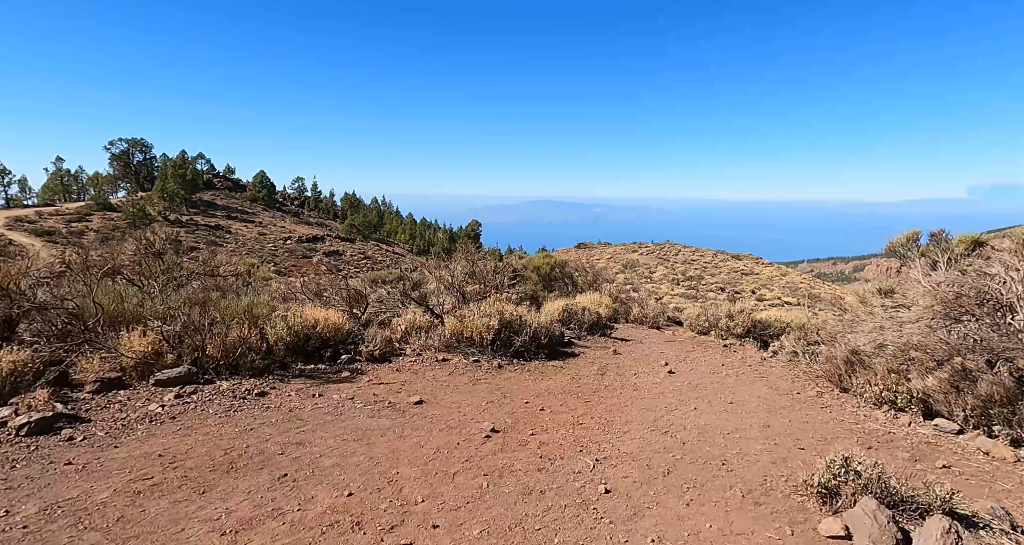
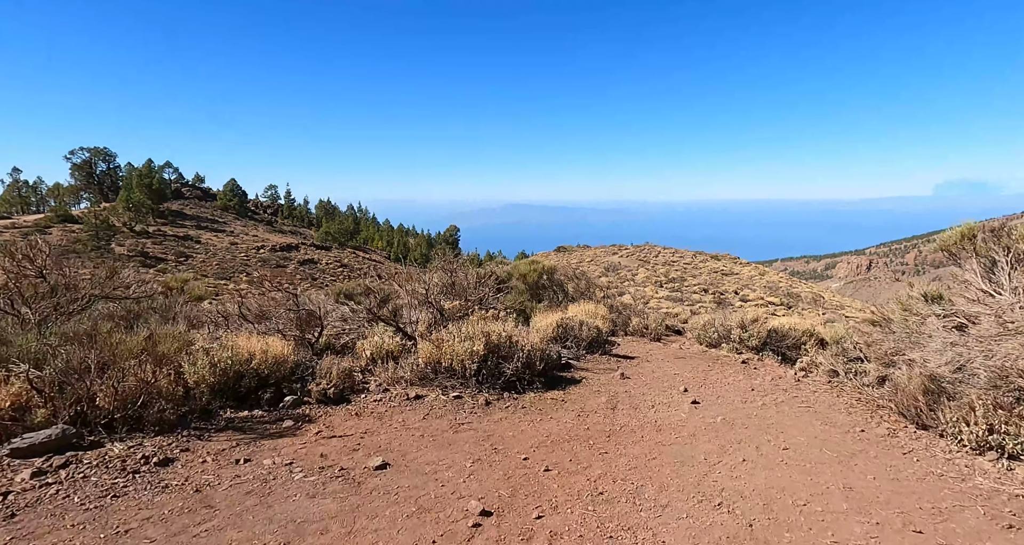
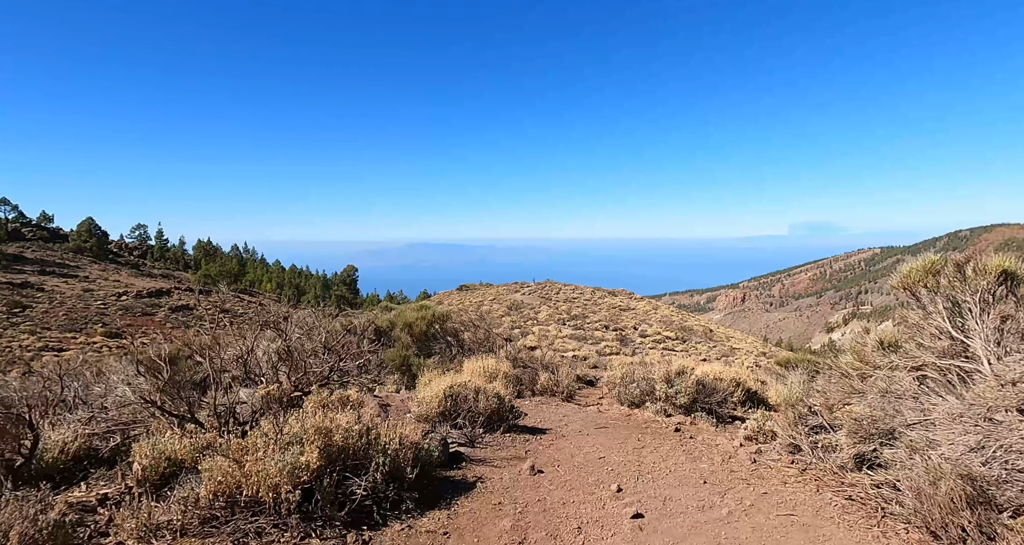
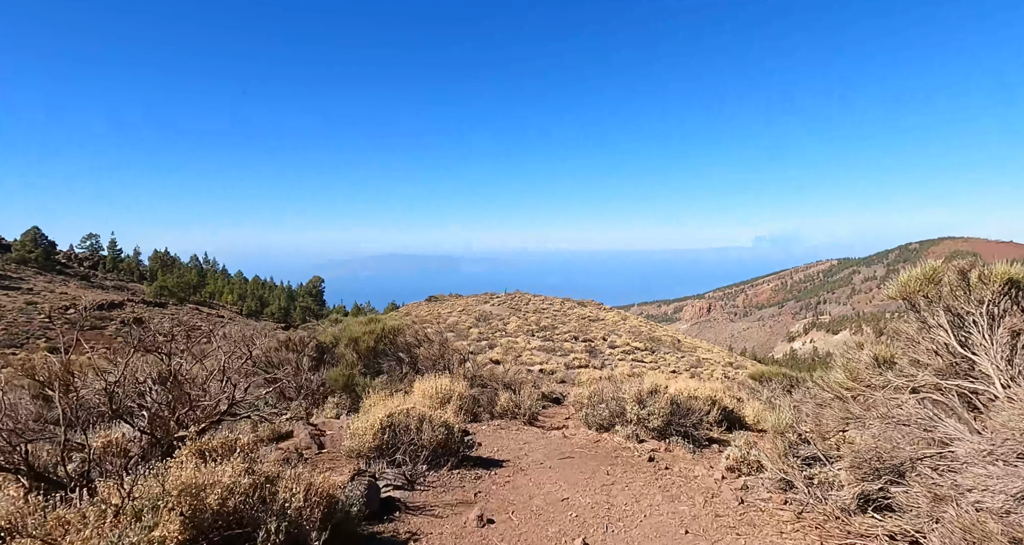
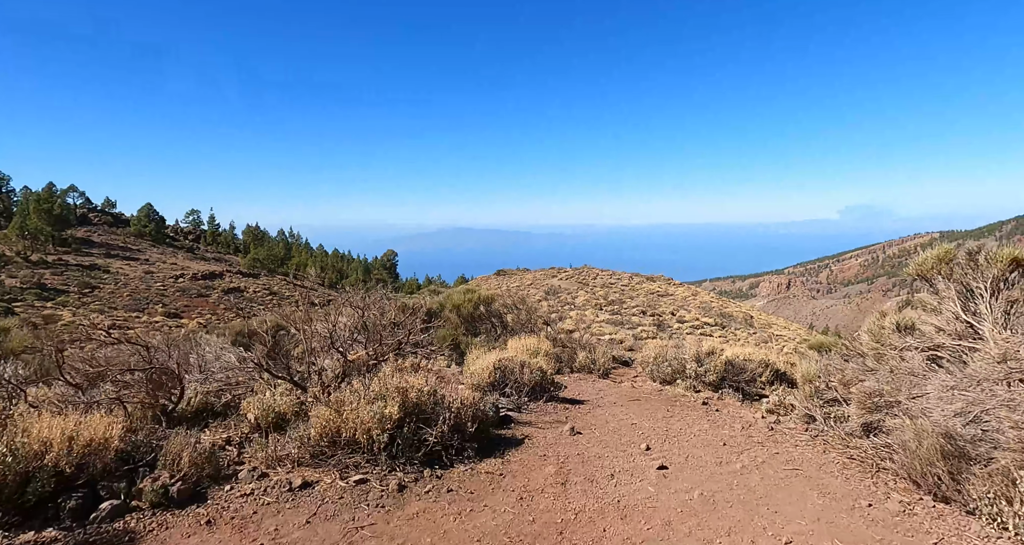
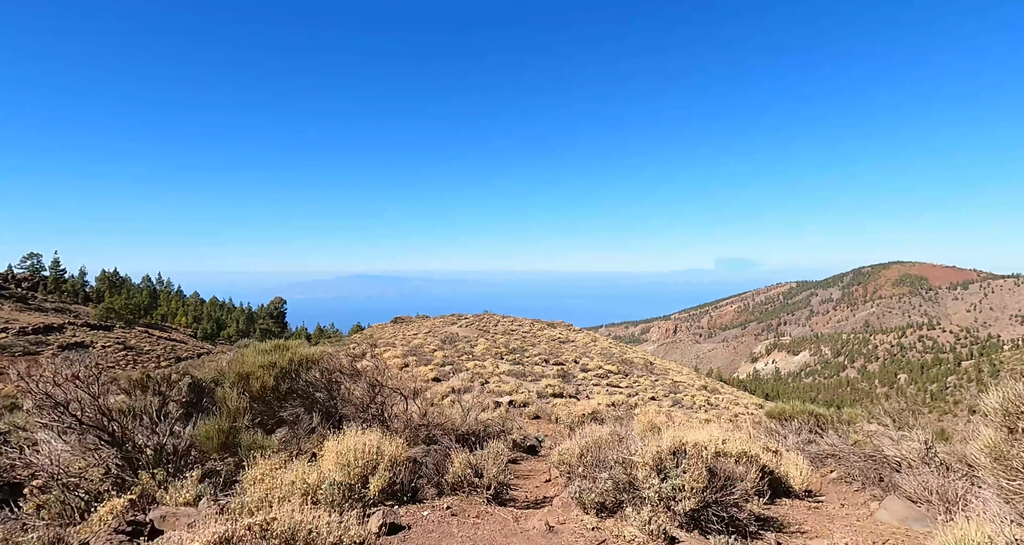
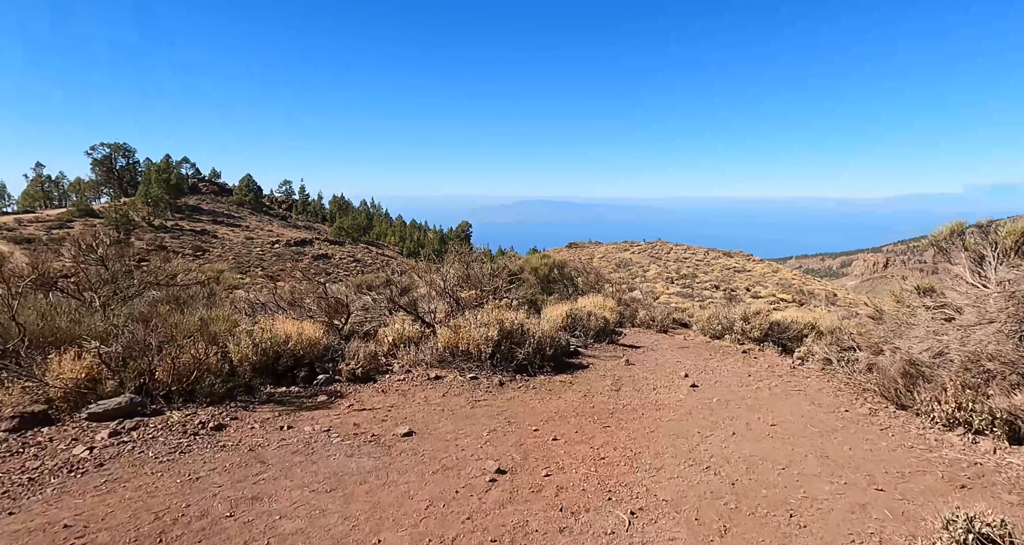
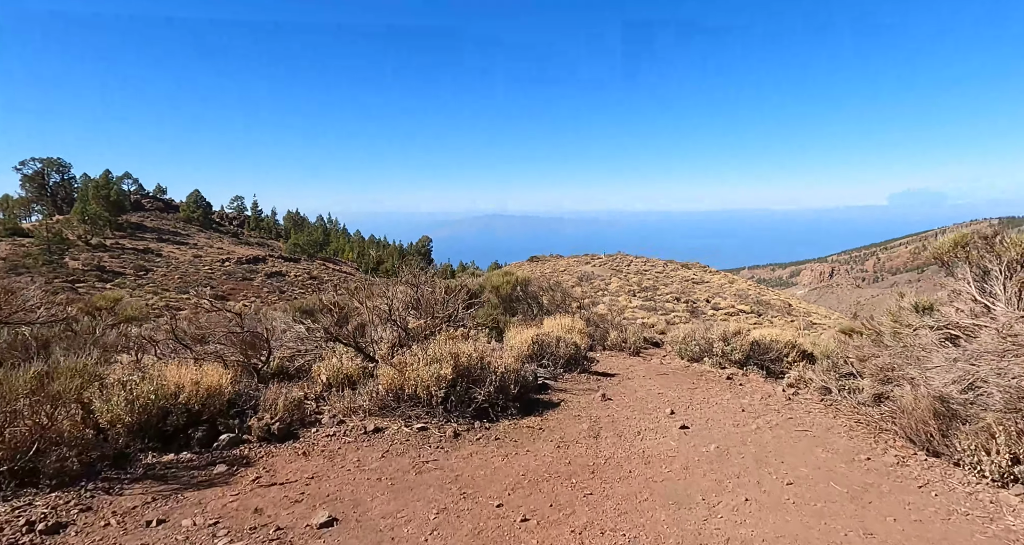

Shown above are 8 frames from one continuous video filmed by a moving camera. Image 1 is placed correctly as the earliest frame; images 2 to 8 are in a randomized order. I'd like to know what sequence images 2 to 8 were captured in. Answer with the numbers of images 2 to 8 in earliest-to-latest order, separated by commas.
7, 2, 8, 5, 3, 4, 6
